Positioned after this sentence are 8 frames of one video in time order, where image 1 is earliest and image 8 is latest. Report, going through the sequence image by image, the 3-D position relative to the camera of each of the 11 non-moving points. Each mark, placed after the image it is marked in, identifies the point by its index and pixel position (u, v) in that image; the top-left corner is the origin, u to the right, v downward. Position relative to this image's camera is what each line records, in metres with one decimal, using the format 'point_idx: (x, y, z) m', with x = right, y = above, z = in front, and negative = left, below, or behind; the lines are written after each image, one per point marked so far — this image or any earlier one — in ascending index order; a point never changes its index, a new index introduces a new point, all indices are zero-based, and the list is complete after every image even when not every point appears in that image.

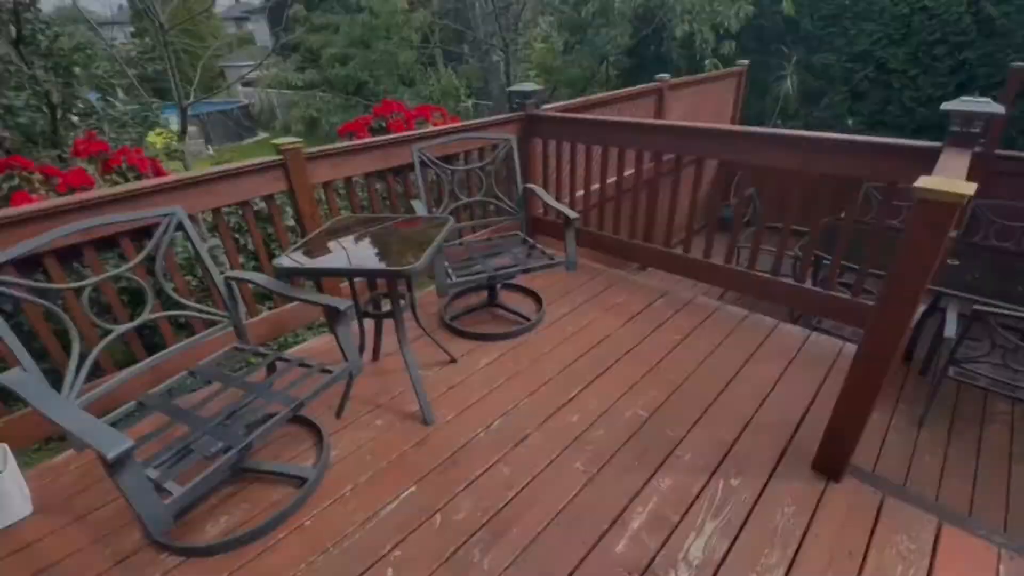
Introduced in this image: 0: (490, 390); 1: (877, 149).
0: (-0.1, -0.4, +1.9) m
1: (+1.4, +0.5, +1.8) m
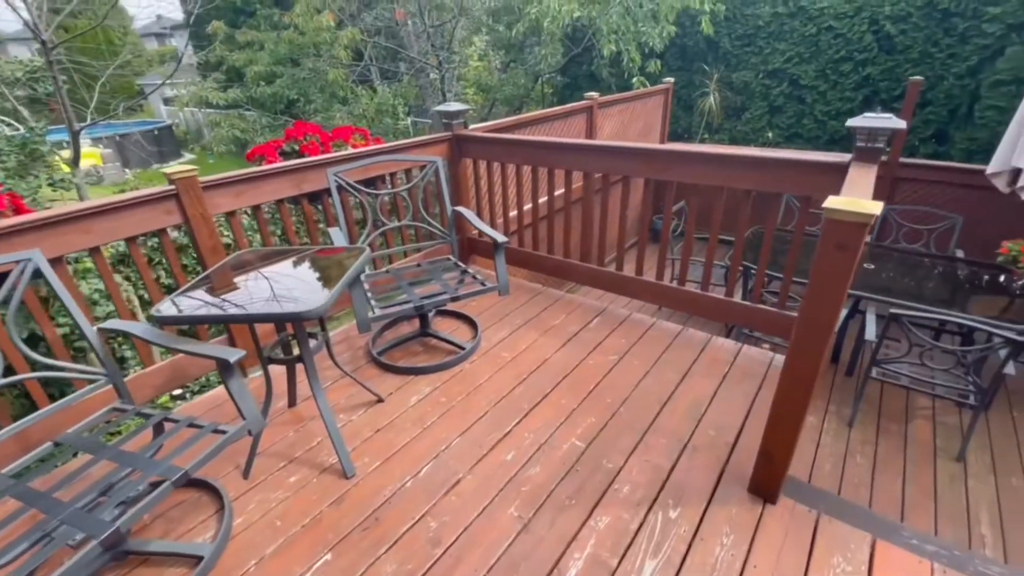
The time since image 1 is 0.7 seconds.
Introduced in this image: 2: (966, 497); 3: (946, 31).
0: (-0.3, -0.5, +1.7) m
1: (+1.1, +0.5, +1.8) m
2: (+2.3, -1.1, +2.4) m
3: (+4.4, +2.6, +4.7) m
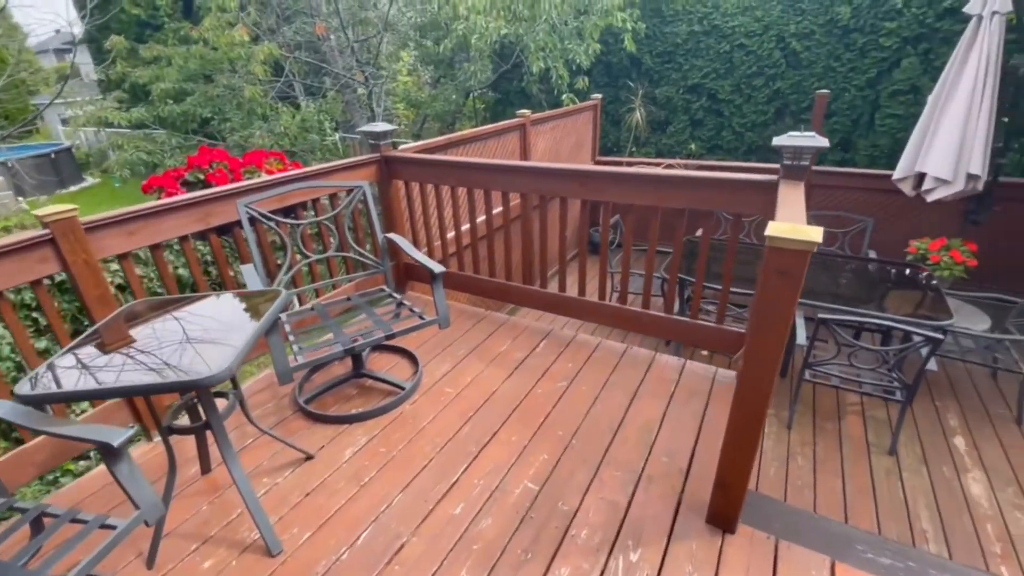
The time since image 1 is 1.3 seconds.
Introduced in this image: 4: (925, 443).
0: (-0.5, -0.7, +1.6) m
1: (+0.8, +0.4, +1.8) m
2: (+2.0, -1.1, +2.5) m
3: (+3.6, +2.6, +5.1) m
4: (+2.4, -0.9, +2.8) m
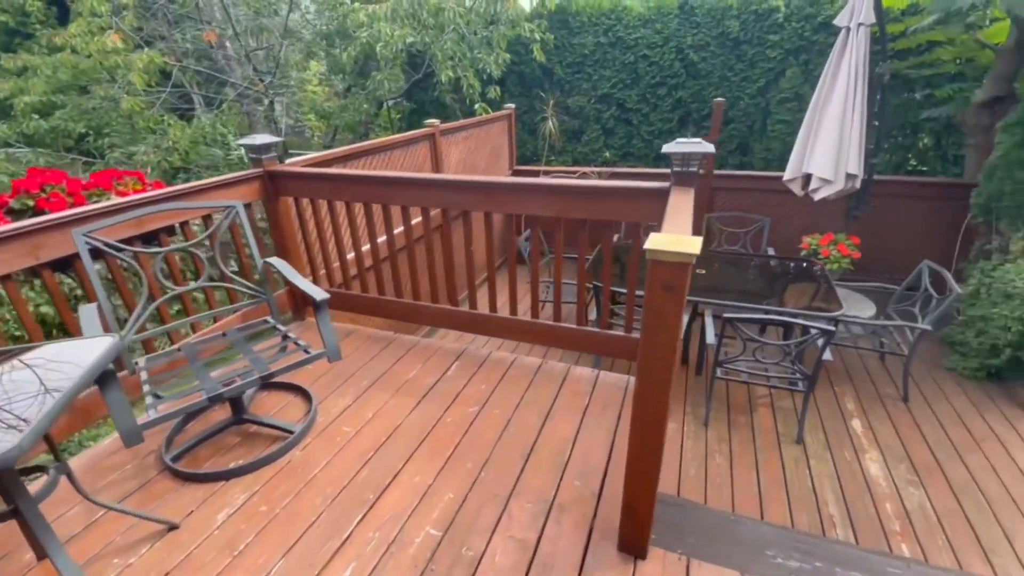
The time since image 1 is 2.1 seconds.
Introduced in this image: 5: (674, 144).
0: (-0.8, -0.8, +1.3) m
1: (+0.4, +0.4, +1.8) m
2: (+1.6, -1.0, +2.6) m
3: (+2.6, +2.7, +5.5) m
4: (+1.9, -0.9, +2.9) m
5: (+0.6, +0.5, +1.6) m
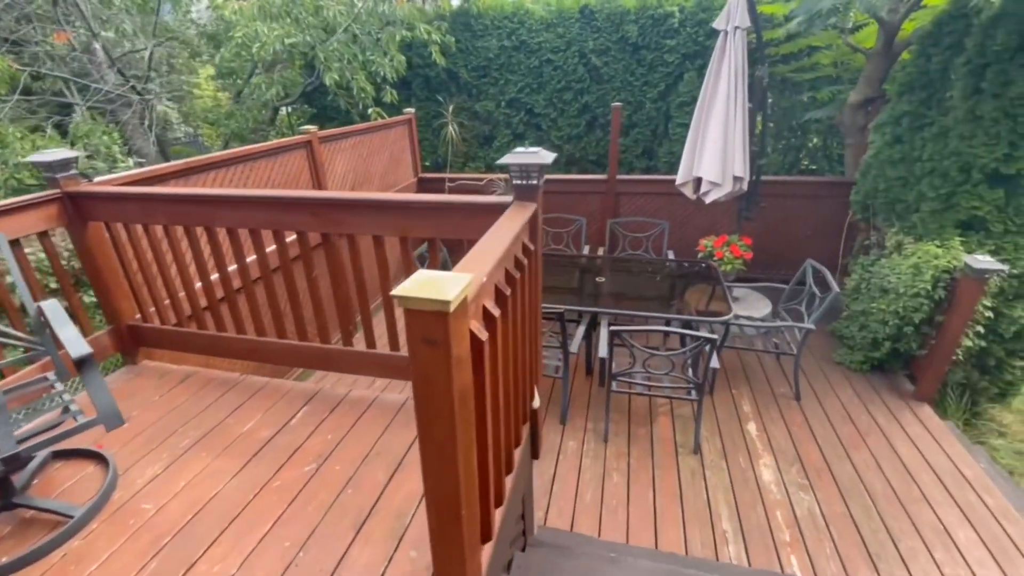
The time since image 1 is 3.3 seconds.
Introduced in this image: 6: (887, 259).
0: (-1.2, -0.9, +1.0) m
1: (-0.2, +0.3, +1.6) m
2: (+1.0, -1.1, +2.5) m
3: (+1.5, +2.6, +5.5) m
4: (+1.3, -0.9, +2.9) m
5: (0.0, +0.4, +1.5) m
6: (+2.6, +0.2, +3.4) m
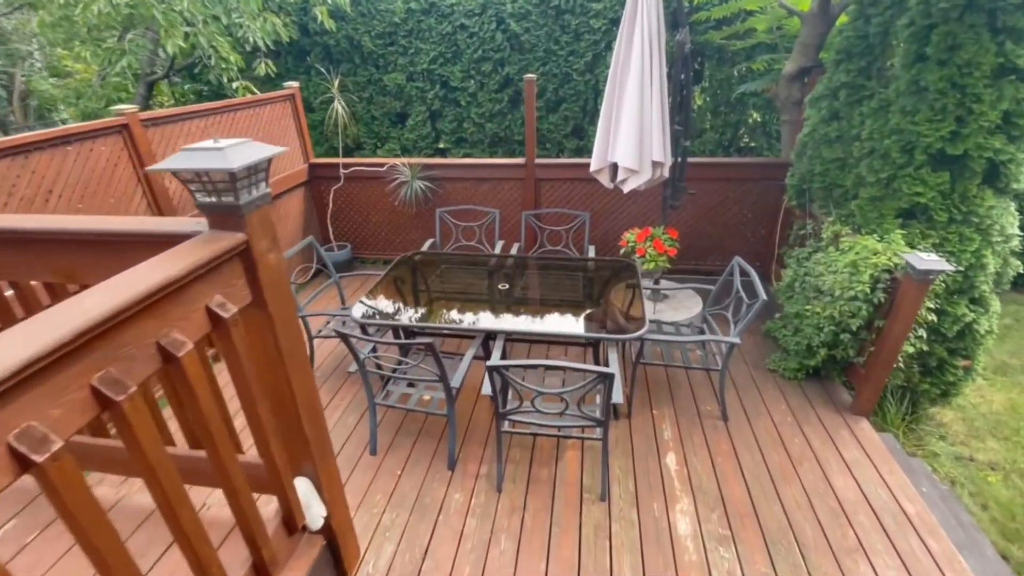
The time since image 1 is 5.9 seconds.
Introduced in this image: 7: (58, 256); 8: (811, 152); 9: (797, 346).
0: (-1.7, -1.2, +0.4) m
1: (-0.7, +0.1, +1.0) m
2: (+0.4, -1.2, +2.1) m
3: (+0.5, +2.7, +4.9) m
4: (+0.7, -0.9, +2.5) m
5: (-0.6, +0.2, +0.9) m
6: (+1.9, +0.2, +3.0) m
7: (-1.0, +0.1, +1.0) m
8: (+2.0, +0.9, +3.3) m
9: (+1.8, -0.4, +3.0) m
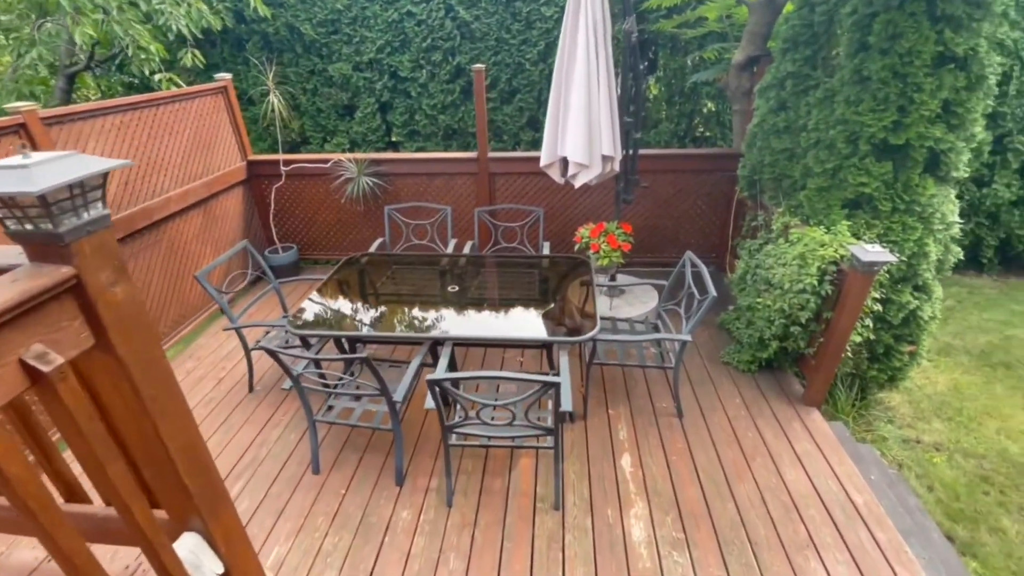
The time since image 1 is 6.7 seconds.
0: (-1.8, -1.3, +0.2) m
1: (-0.9, 0.0, +0.8) m
2: (+0.2, -1.2, +2.0) m
3: (0.0, +2.7, +4.8) m
4: (+0.4, -0.9, +2.4) m
5: (-0.7, +0.2, +0.7) m
6: (+1.6, +0.3, +3.0) m
7: (-1.1, 0.0, +0.9) m
8: (+1.7, +1.0, +3.2) m
9: (+1.5, -0.3, +3.0) m
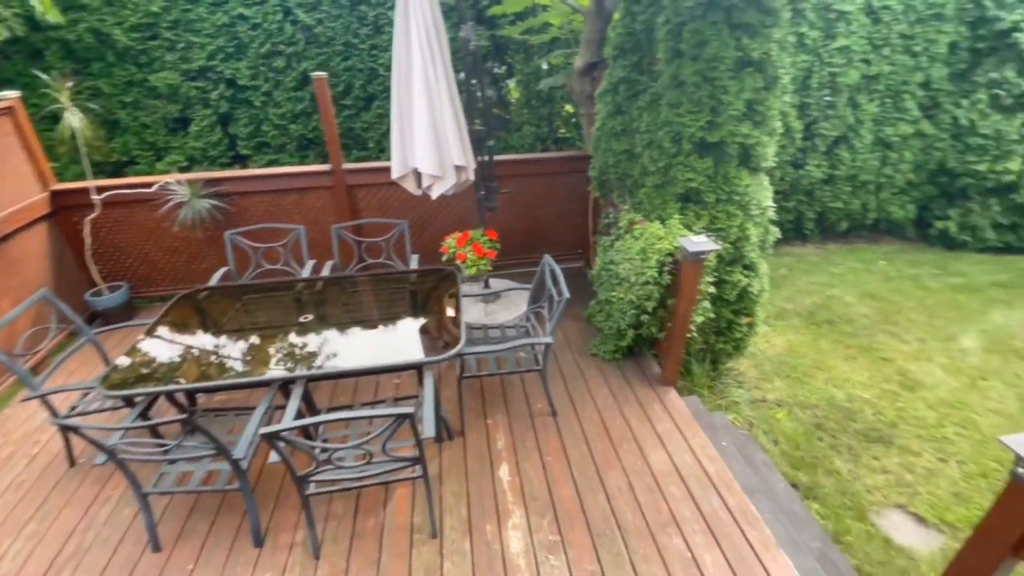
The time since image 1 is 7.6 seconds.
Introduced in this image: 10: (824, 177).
0: (-1.9, -1.6, -0.3) m
1: (-1.3, -0.2, +0.5) m
2: (-0.3, -1.3, +1.9) m
3: (-1.4, +2.6, +4.6) m
4: (-0.2, -1.0, +2.4) m
5: (-1.1, 0.0, +0.5) m
6: (+0.7, +0.3, +3.1) m
7: (-1.5, -0.2, +0.5) m
8: (+0.7, +1.0, +3.4) m
9: (+0.7, -0.3, +3.1) m
10: (+3.4, +1.2, +5.2) m
